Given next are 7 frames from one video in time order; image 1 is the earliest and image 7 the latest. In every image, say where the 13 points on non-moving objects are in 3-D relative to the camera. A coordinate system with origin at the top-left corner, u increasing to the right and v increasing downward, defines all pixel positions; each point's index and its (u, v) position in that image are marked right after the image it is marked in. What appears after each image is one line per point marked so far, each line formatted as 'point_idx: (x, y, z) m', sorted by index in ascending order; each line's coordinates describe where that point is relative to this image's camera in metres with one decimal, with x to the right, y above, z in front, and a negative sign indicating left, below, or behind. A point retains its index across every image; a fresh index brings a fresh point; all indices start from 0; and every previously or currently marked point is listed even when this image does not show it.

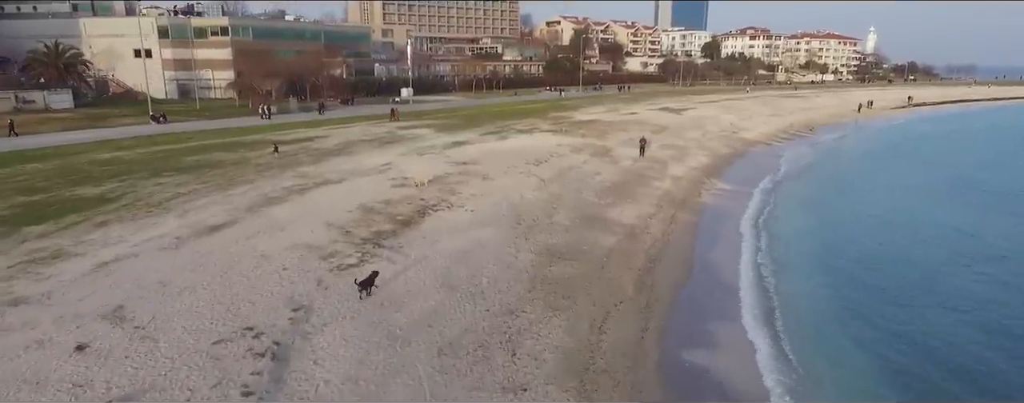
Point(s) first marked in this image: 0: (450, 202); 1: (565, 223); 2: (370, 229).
0: (-1.9, 0.0, +19.3) m
1: (+1.6, -0.7, +18.7) m
2: (-3.7, -0.7, +16.1) m
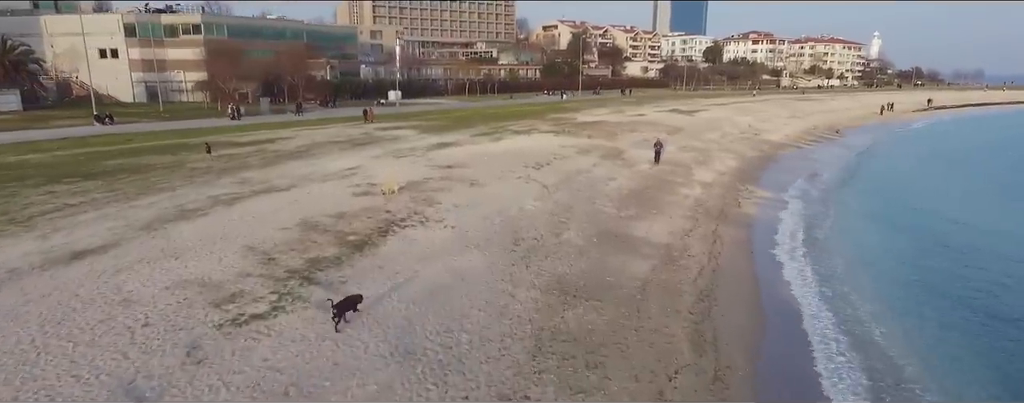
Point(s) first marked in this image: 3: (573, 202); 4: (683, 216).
0: (-2.0, -0.3, +14.6) m
1: (+1.5, -0.9, +13.9) m
2: (-3.7, -1.0, +11.3) m
3: (+1.7, 0.0, +17.7) m
4: (+4.8, -0.4, +17.5) m
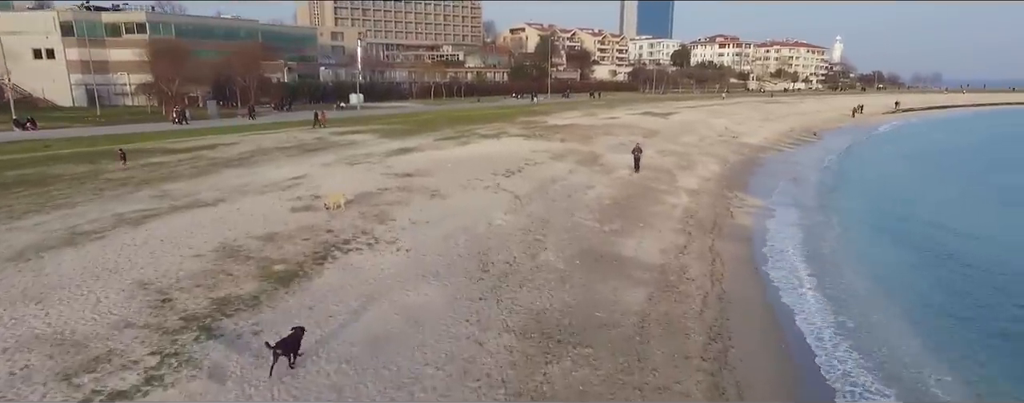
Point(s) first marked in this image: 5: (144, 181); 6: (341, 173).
0: (-2.7, -0.7, +12.1) m
1: (+0.9, -1.2, +11.7) m
2: (-4.2, -1.3, +8.8) m
3: (+0.9, -0.4, +15.4) m
4: (+4.0, -0.7, +15.4) m
5: (-10.3, +0.6, +17.6) m
6: (-5.4, +0.9, +19.8) m
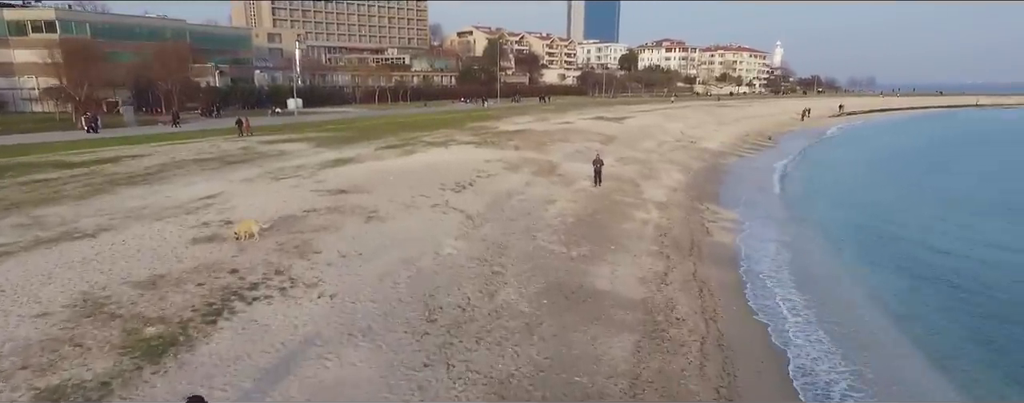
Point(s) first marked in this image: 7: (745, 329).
0: (-3.4, -1.1, +9.7) m
1: (+0.2, -1.7, +9.5) m
2: (-4.7, -1.8, +6.2) m
3: (-0.1, -0.8, +13.3) m
4: (+3.0, -1.1, +13.4) m
5: (-11.5, -0.1, +14.5) m
6: (-6.7, +0.3, +17.1) m
7: (+3.8, -2.1, +10.2) m
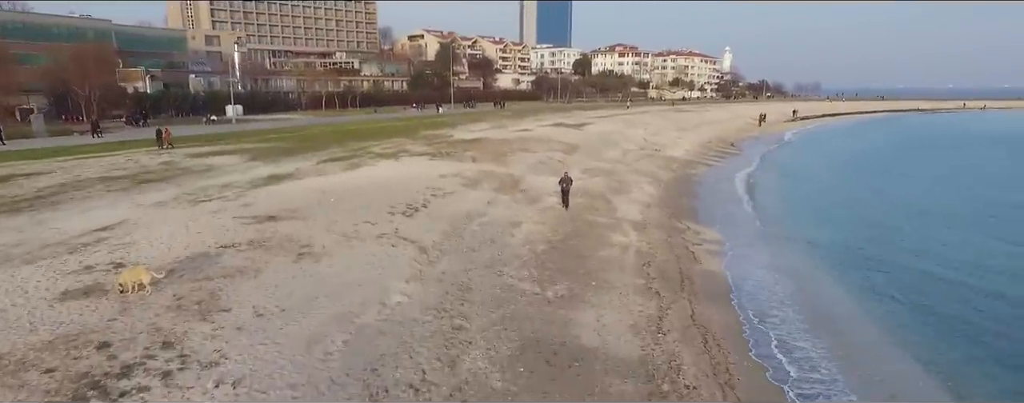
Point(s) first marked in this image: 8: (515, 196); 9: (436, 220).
0: (-3.8, -1.7, +7.2) m
1: (-0.2, -2.2, +7.3) m
2: (-4.8, -2.4, +3.7) m
3: (-0.8, -1.4, +11.1) m
4: (+2.3, -1.6, +11.5) m
5: (-12.2, -0.8, +11.5) m
6: (-7.7, -0.3, +14.4) m
7: (+3.4, -2.5, +8.2) m
8: (+0.1, +0.2, +18.7) m
9: (-1.7, -0.4, +14.4) m
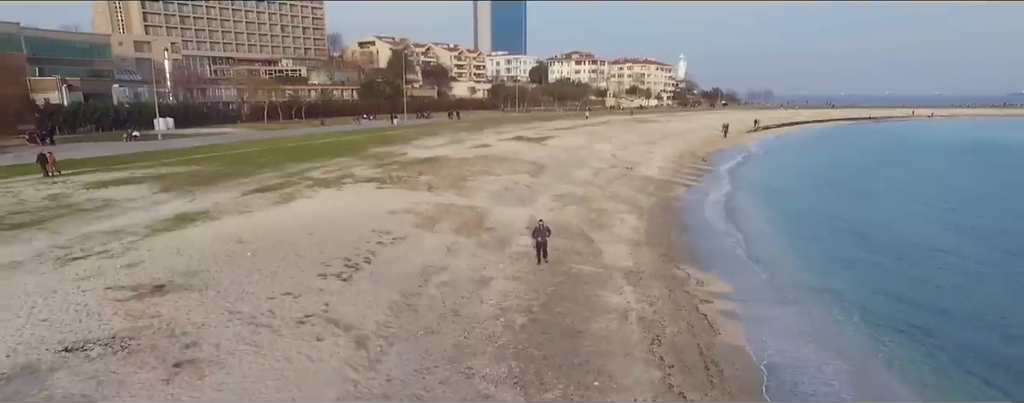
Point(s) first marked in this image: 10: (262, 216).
0: (-3.8, -2.7, +3.8) m
1: (-0.3, -3.1, +4.1) m
2: (-4.6, -3.3, +0.2) m
3: (-1.1, -2.3, +7.8) m
4: (+2.0, -2.6, +8.5) m
5: (-12.6, -1.9, +7.4) m
6: (-8.2, -1.5, +10.7) m
7: (+3.3, -3.4, +5.3) m
8: (-0.8, -0.9, +15.5) m
9: (-2.3, -1.5, +11.1) m
10: (-6.7, -0.4, +16.6) m
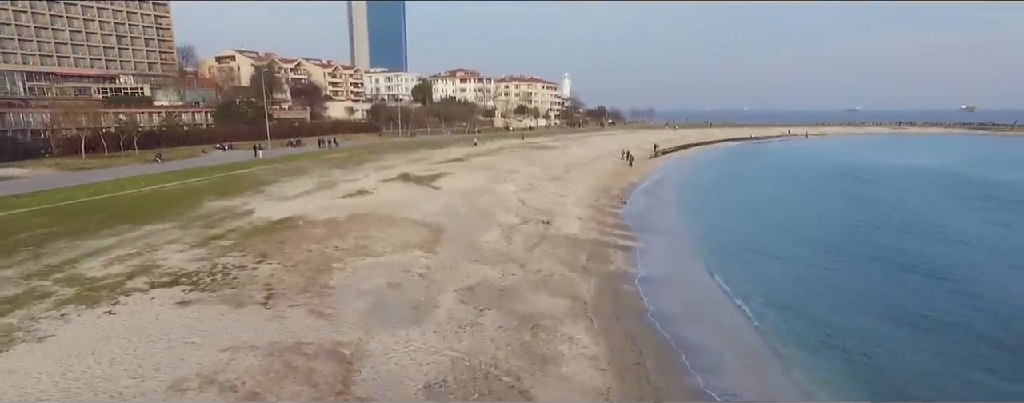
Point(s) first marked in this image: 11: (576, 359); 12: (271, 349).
0: (-3.1, -4.8, -3.8) m
1: (+0.4, -5.1, -2.8) m
2: (-3.1, -5.3, -7.5) m
3: (-1.1, -4.5, +0.7) m
4: (+1.8, -4.6, +1.8) m
5: (-12.3, -4.3, -1.8) m
6: (-8.7, -3.8, +2.2) m
7: (+3.7, -5.4, -1.0) m
8: (-2.3, -3.2, +8.3) m
9: (-2.9, -3.7, +3.7) m
10: (-8.2, -2.9, +8.3) m
11: (+1.2, -3.0, +12.1) m
12: (-4.1, -2.5, +10.8) m
